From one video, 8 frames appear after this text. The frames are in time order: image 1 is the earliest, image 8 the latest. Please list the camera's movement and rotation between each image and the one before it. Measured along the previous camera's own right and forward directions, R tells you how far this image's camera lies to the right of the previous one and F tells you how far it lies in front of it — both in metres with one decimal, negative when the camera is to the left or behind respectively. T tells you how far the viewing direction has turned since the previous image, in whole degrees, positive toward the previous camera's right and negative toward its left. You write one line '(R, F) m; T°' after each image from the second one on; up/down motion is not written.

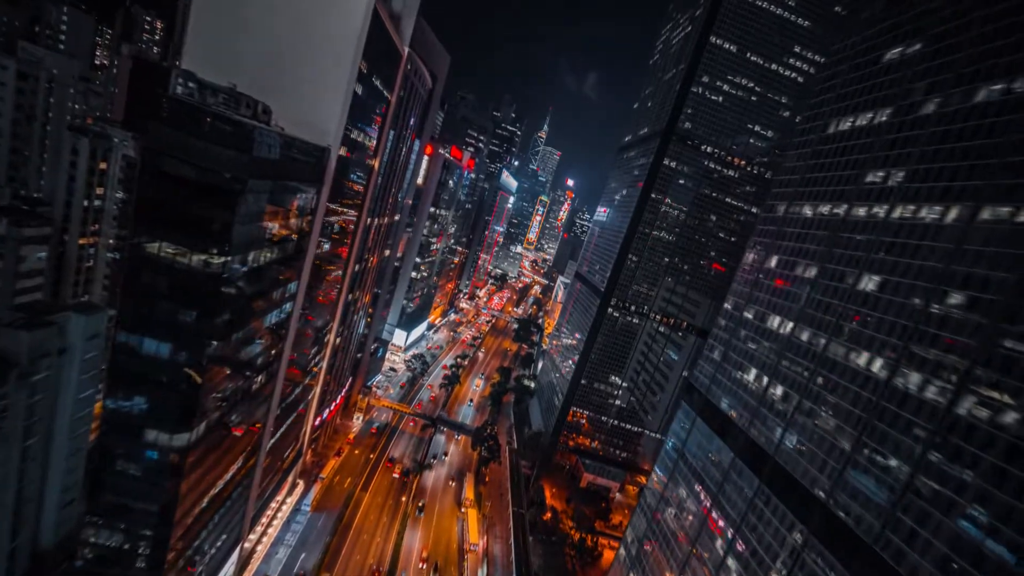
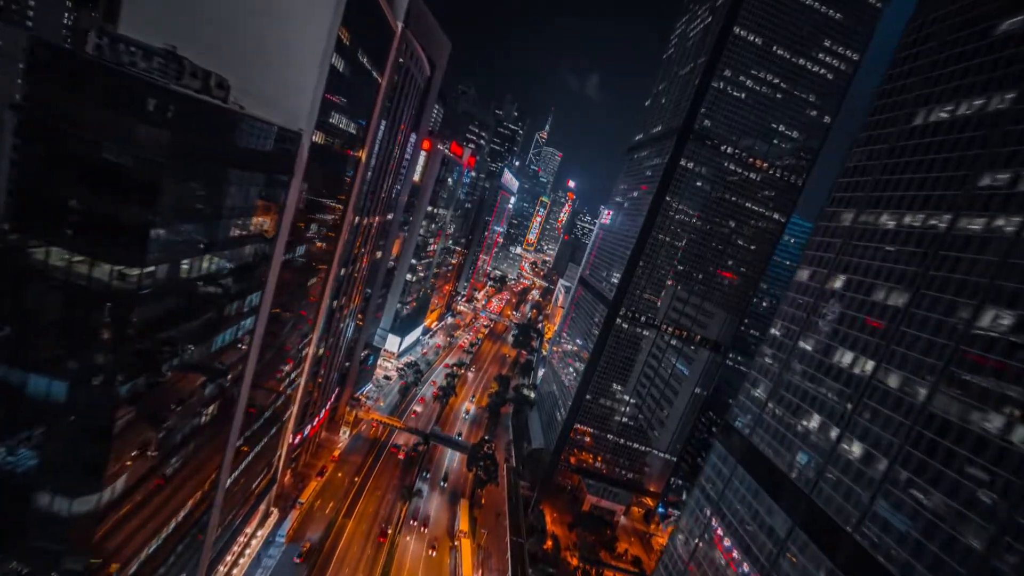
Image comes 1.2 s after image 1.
(-0.7, +6.2) m; 0°
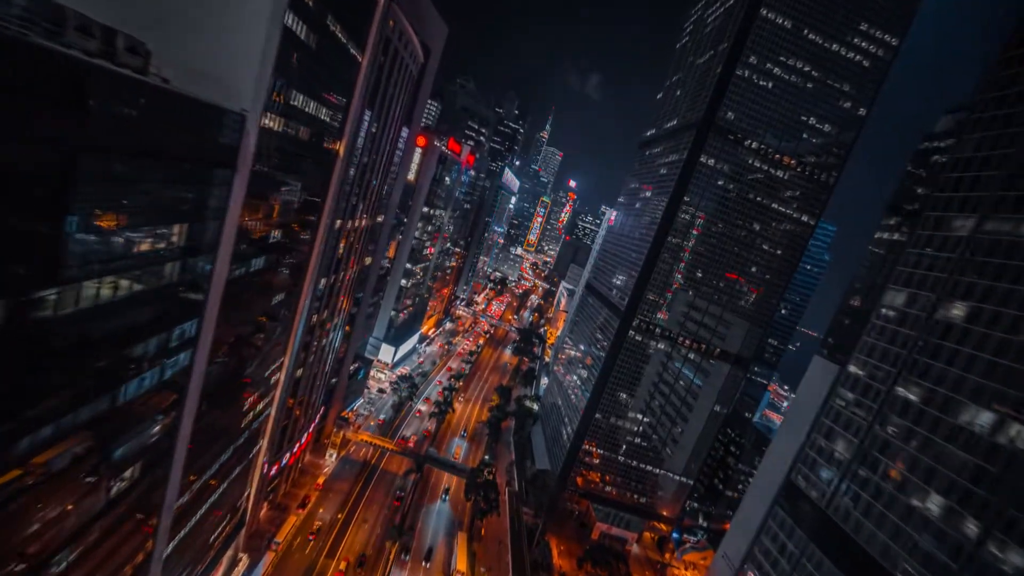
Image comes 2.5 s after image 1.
(-0.5, +6.9) m; 0°
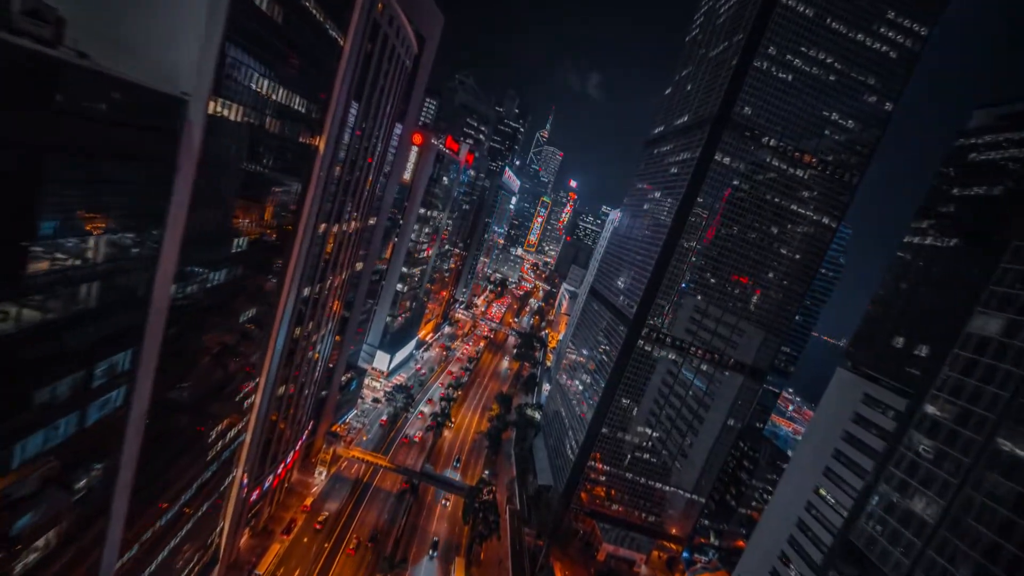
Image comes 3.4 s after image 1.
(-0.2, +4.4) m; 0°
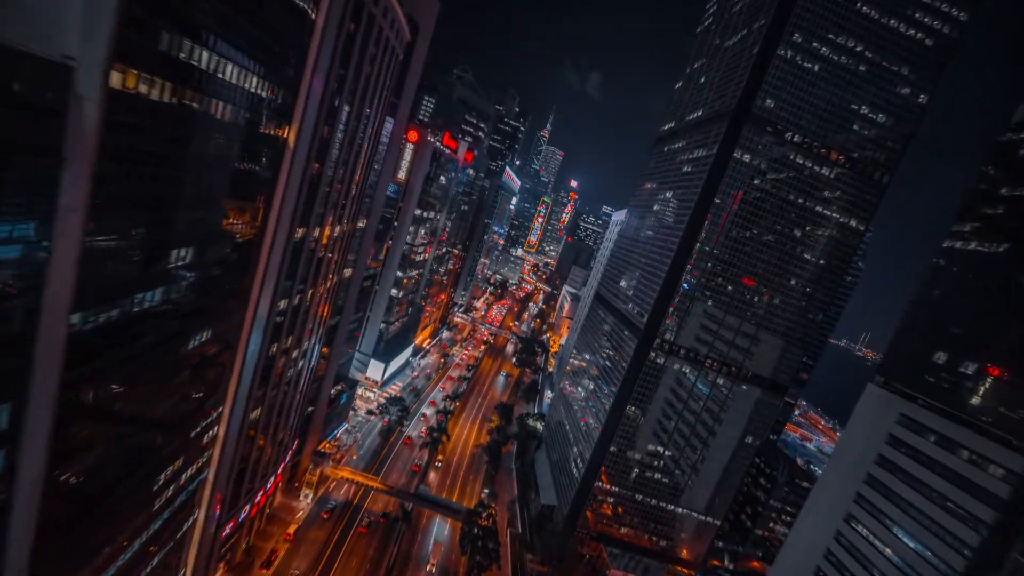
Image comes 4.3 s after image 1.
(-0.2, +5.1) m; 0°
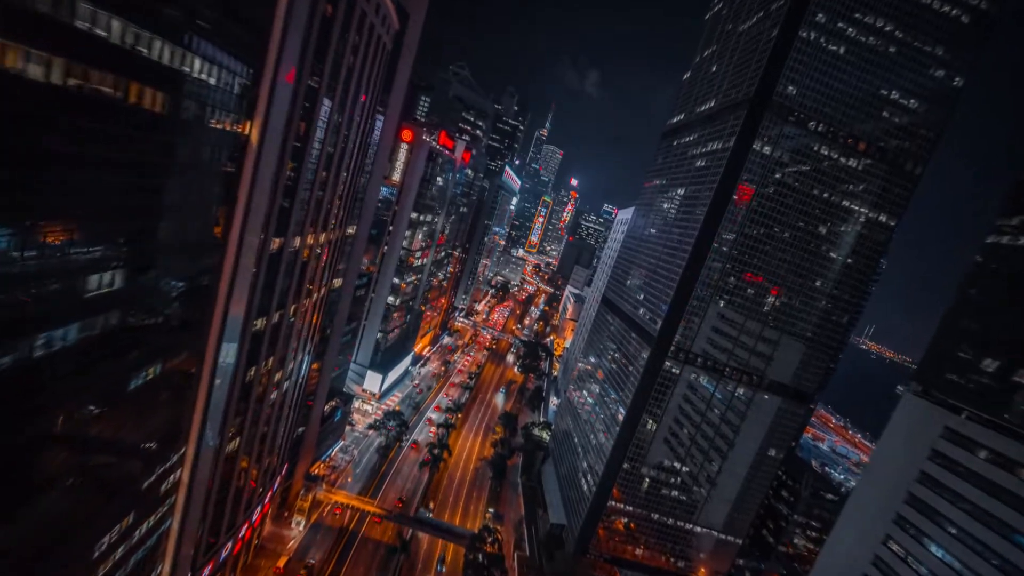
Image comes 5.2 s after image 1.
(-0.2, +4.5) m; 0°
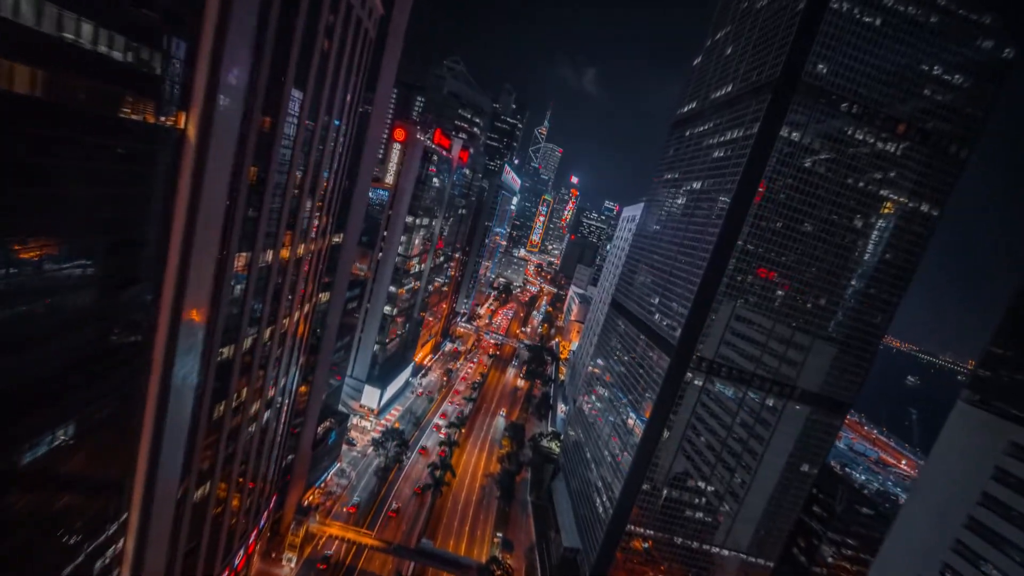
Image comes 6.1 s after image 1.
(-0.2, +5.2) m; 0°
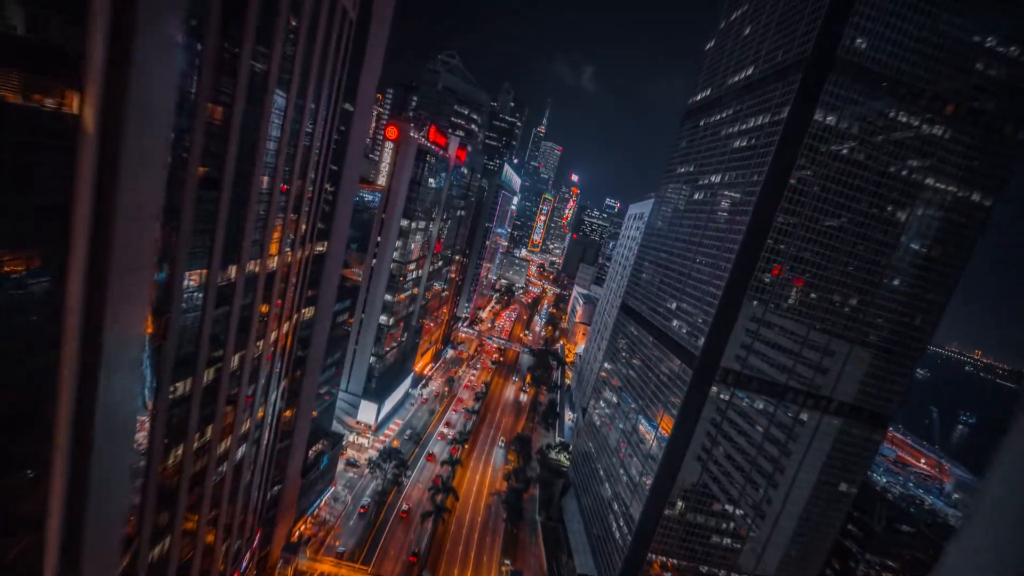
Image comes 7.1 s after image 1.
(-0.2, +5.1) m; 0°
